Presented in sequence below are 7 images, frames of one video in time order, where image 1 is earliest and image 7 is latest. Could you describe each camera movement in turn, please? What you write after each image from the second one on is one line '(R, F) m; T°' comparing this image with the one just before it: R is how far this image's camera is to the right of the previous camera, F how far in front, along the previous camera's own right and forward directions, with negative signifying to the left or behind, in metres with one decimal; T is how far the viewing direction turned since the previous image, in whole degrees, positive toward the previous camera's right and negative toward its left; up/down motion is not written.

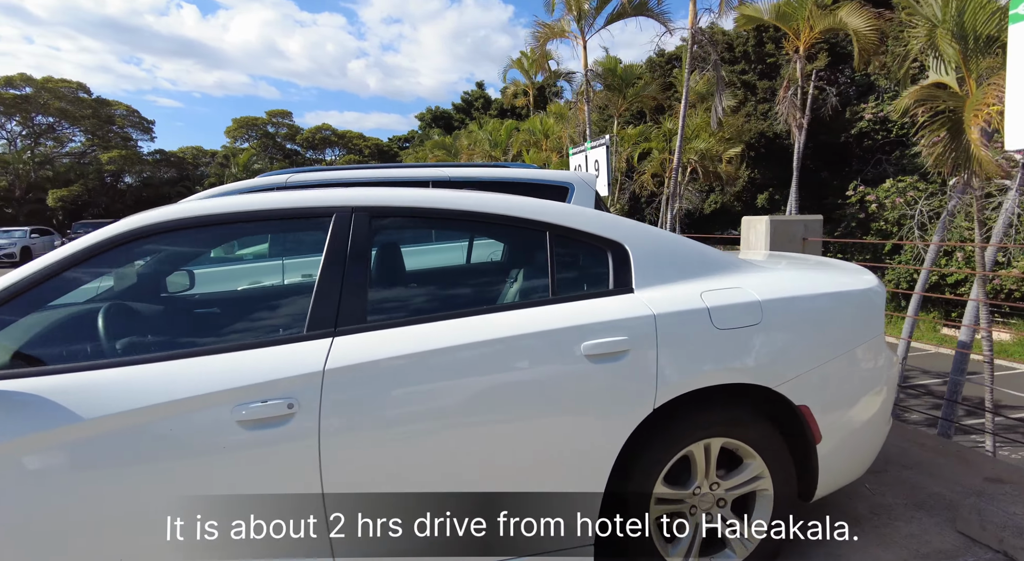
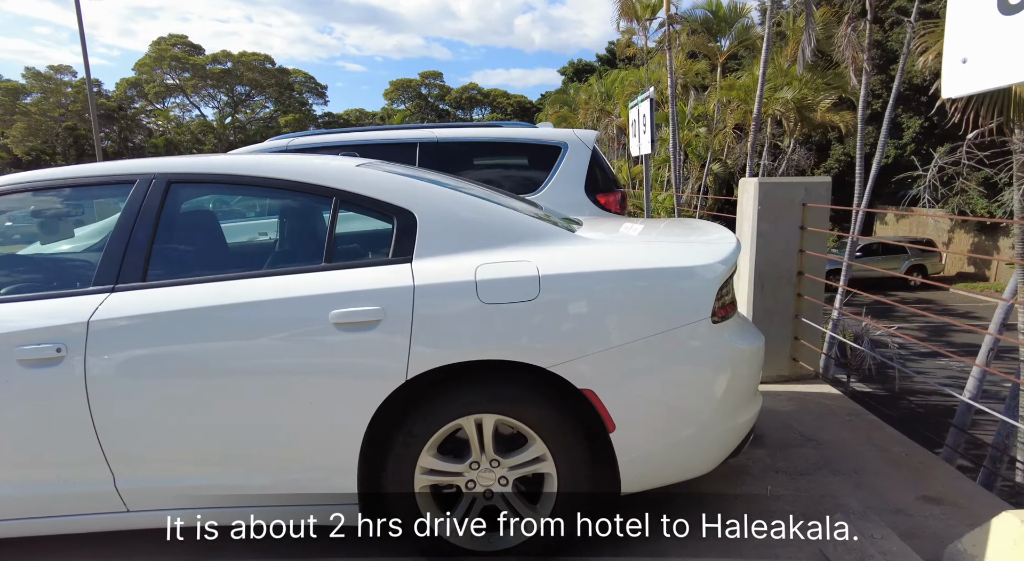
(+1.4, +0.2) m; -15°
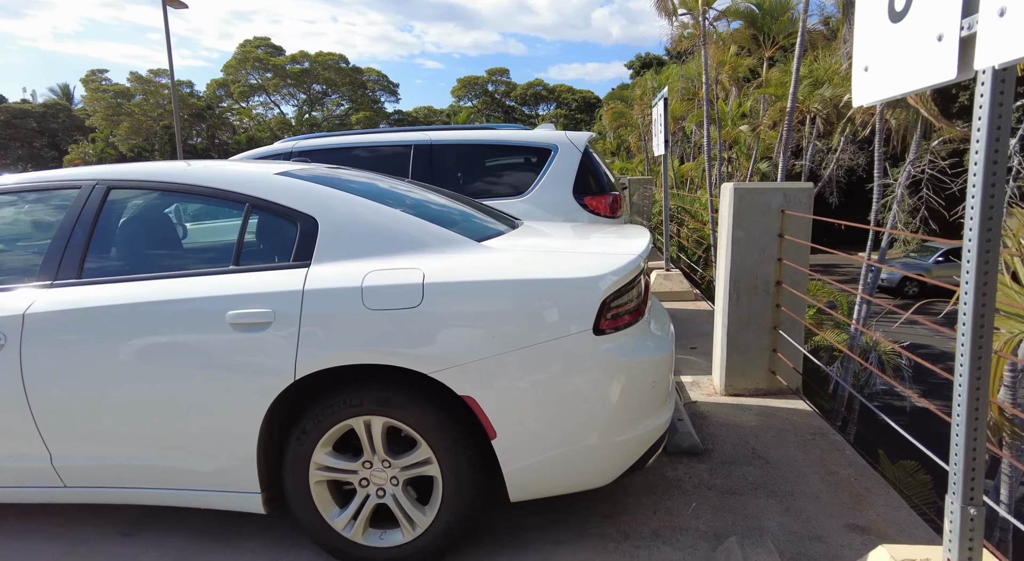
(+0.7, 0.0) m; -7°
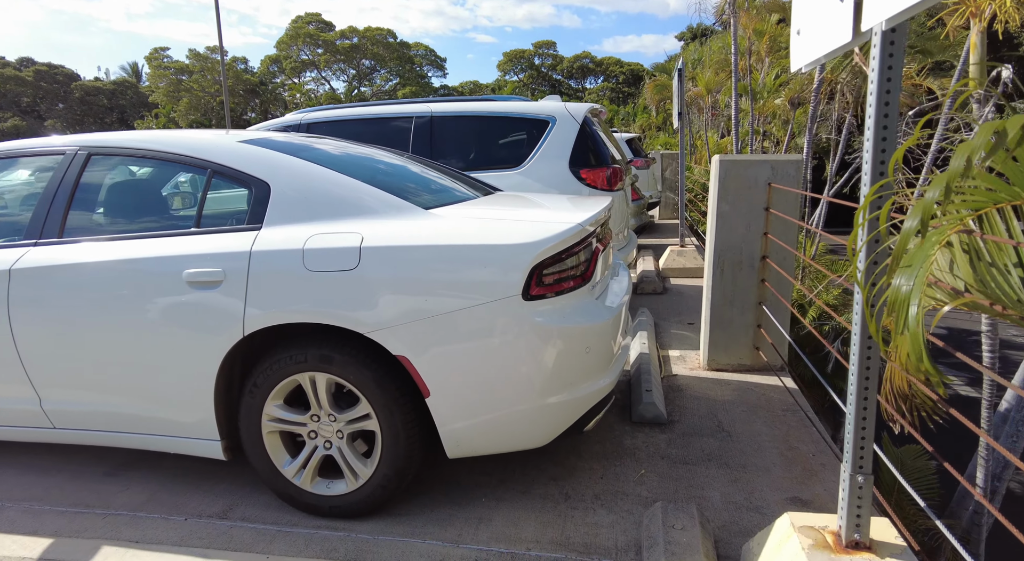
(+0.4, 0.0) m; -5°
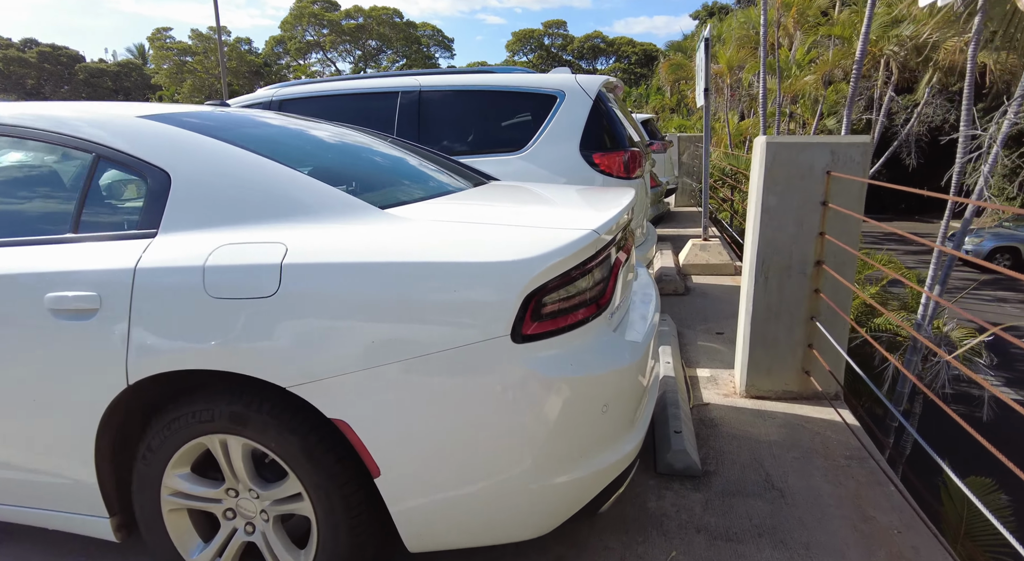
(+0.1, +0.7) m; -1°
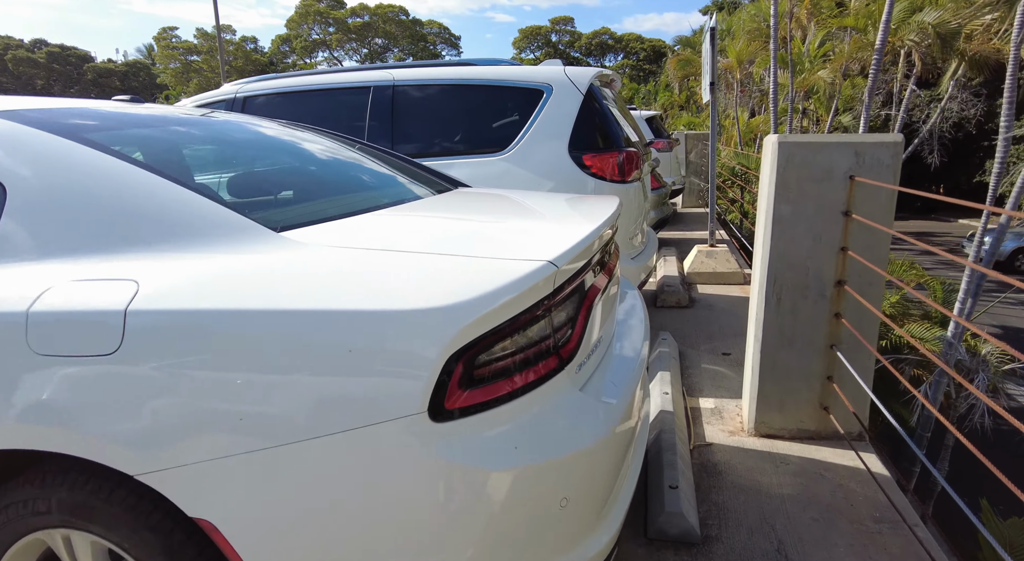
(+0.2, +0.4) m; -1°
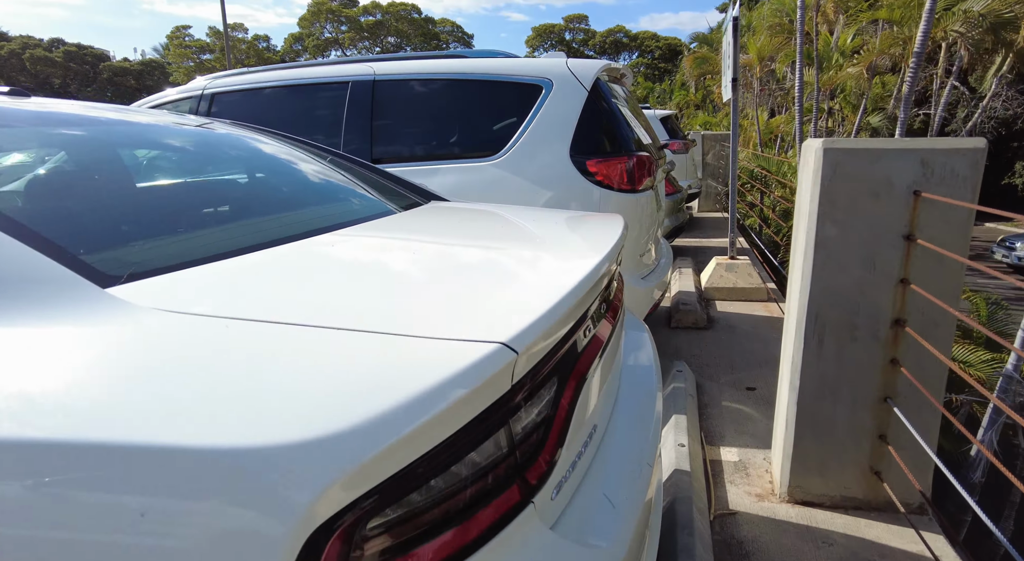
(+0.1, +0.5) m; -1°
